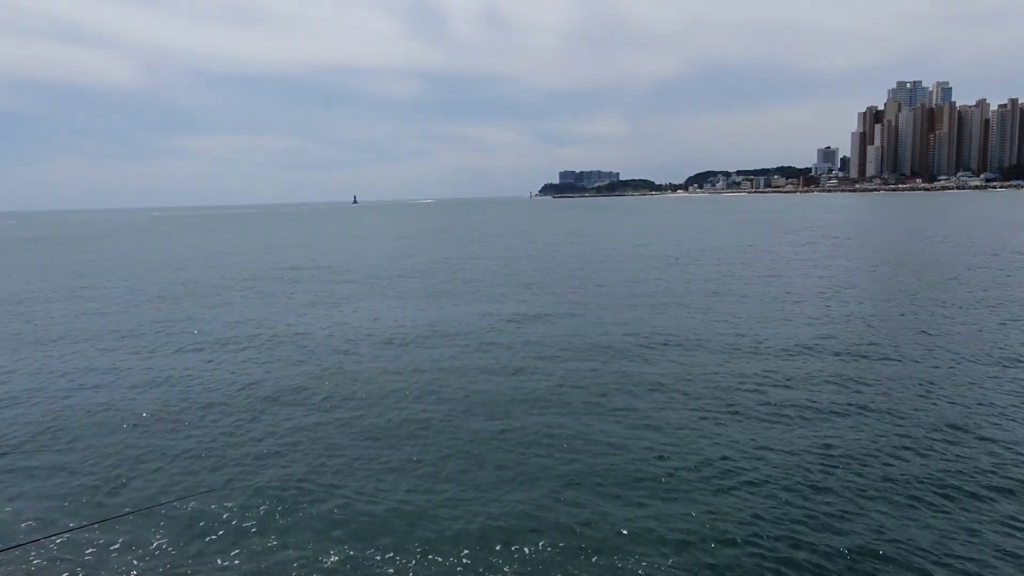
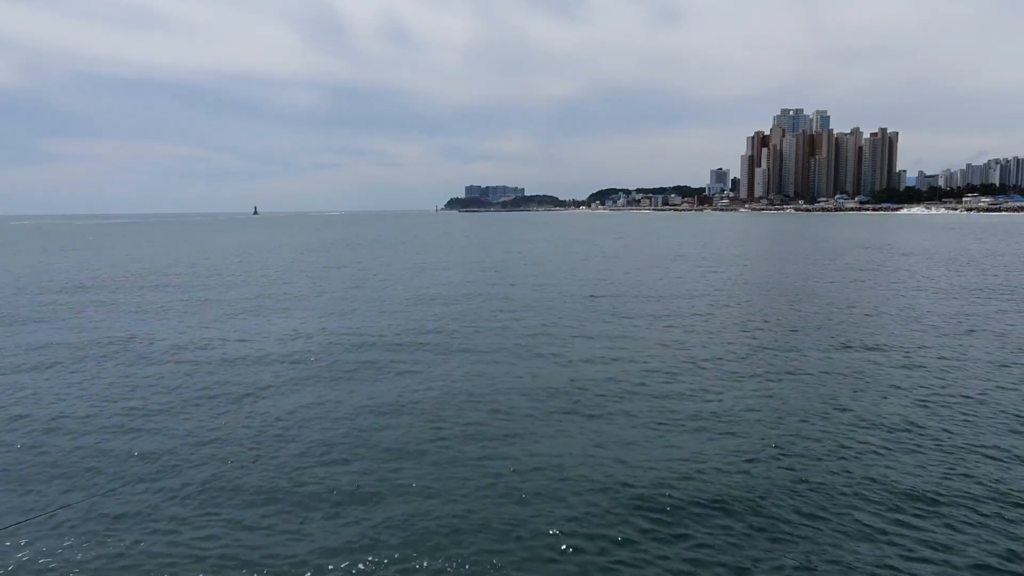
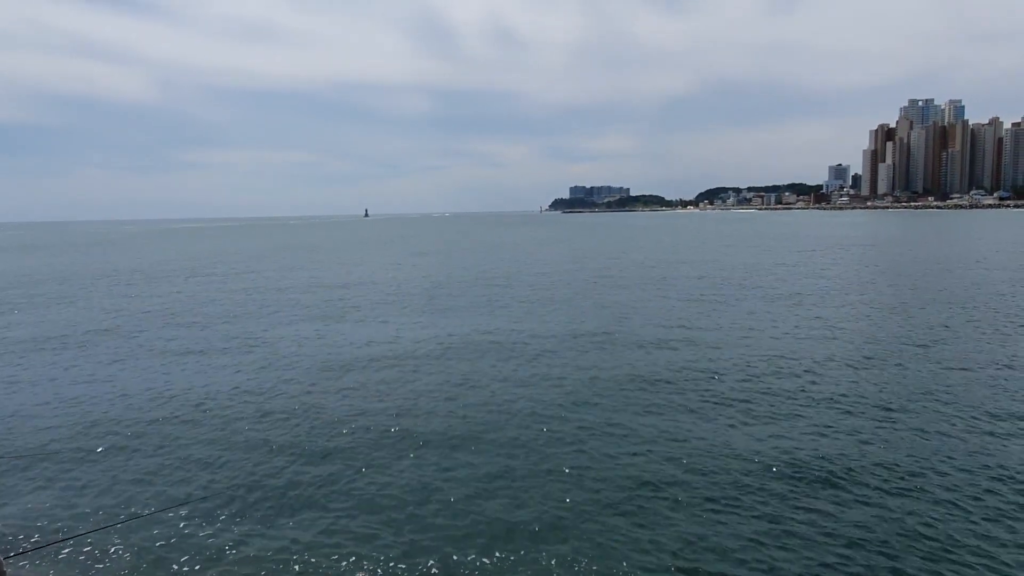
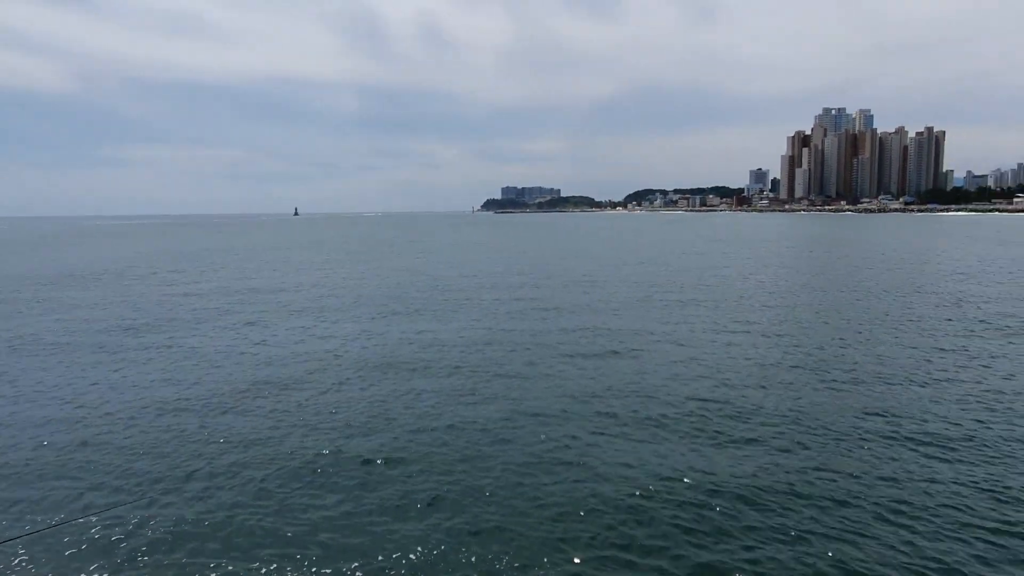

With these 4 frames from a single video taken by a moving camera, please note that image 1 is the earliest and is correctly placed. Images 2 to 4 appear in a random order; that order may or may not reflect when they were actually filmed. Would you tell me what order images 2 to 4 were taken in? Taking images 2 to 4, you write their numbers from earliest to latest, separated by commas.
3, 4, 2
